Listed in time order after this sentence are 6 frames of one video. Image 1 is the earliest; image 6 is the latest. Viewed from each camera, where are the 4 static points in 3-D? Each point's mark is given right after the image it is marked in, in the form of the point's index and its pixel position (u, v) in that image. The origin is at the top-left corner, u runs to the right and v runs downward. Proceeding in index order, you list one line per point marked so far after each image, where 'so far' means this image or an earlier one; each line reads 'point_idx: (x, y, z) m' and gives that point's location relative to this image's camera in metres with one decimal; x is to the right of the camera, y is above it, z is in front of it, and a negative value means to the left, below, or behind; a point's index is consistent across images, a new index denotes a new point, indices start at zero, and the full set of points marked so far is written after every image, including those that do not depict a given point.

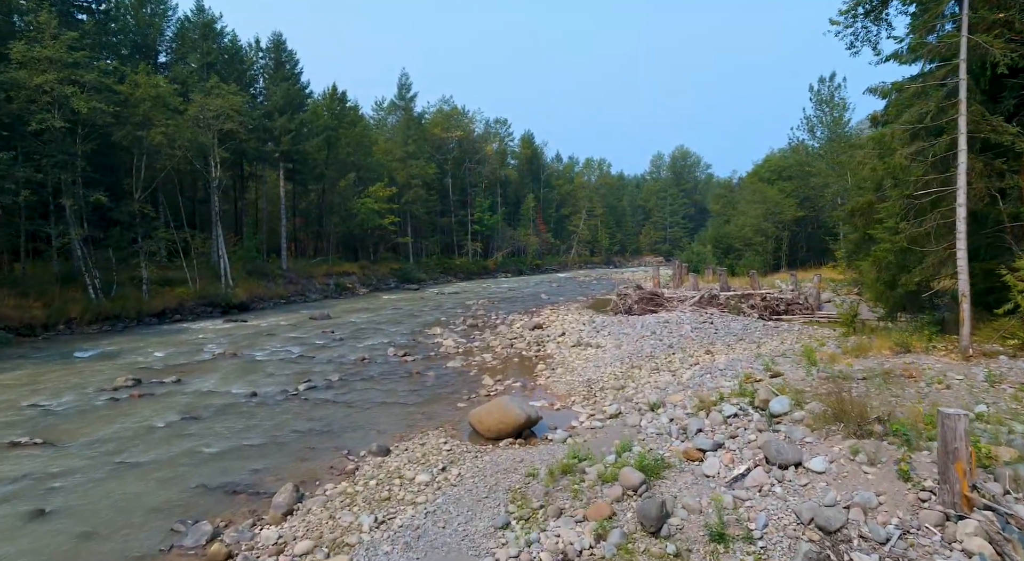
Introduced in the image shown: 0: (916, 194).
0: (+8.6, +1.9, +13.0) m
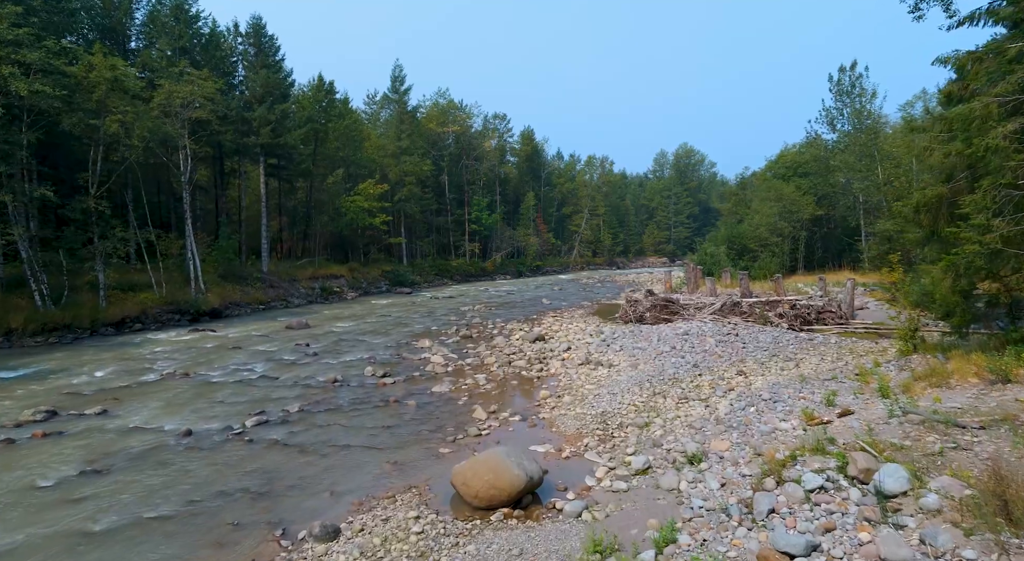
0: (+8.6, +1.7, +10.4) m
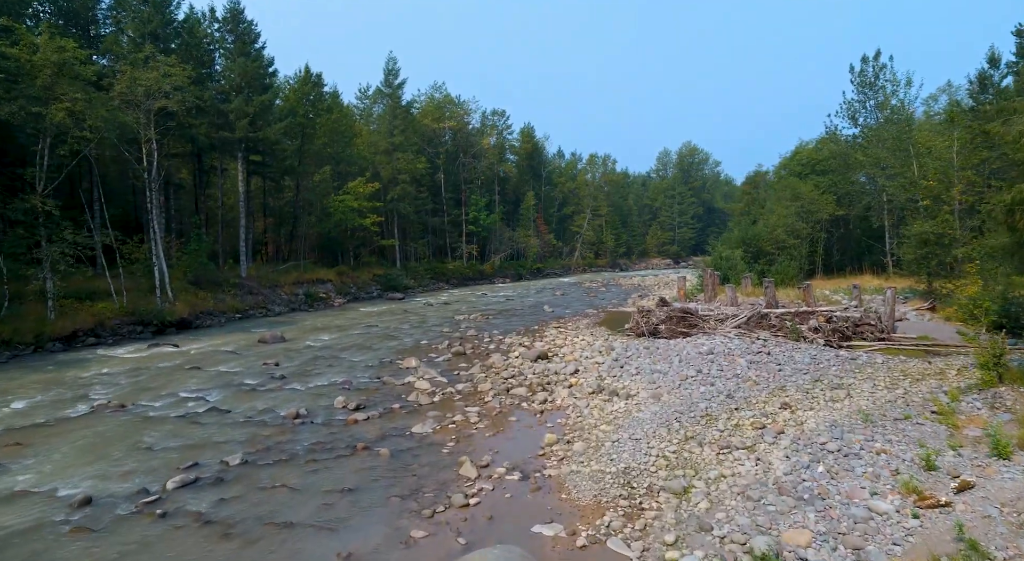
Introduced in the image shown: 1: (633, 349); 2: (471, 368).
0: (+8.5, +1.4, +7.9) m
1: (+3.6, -2.0, +18.1) m
2: (-1.1, -2.4, +16.7) m
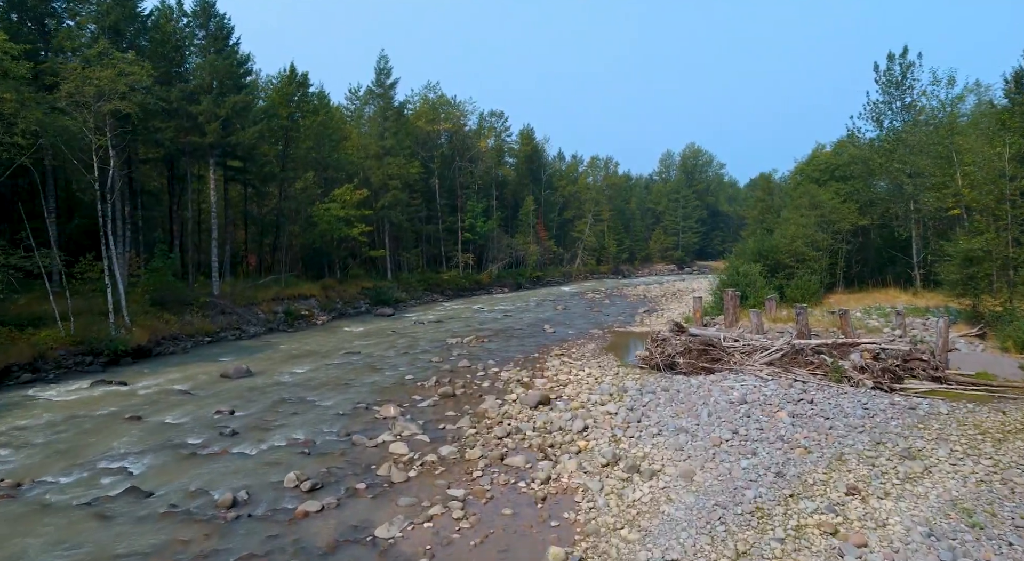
0: (+8.4, +0.6, +5.3) m
1: (+3.5, -2.8, +15.5) m
2: (-1.2, -3.2, +14.1) m
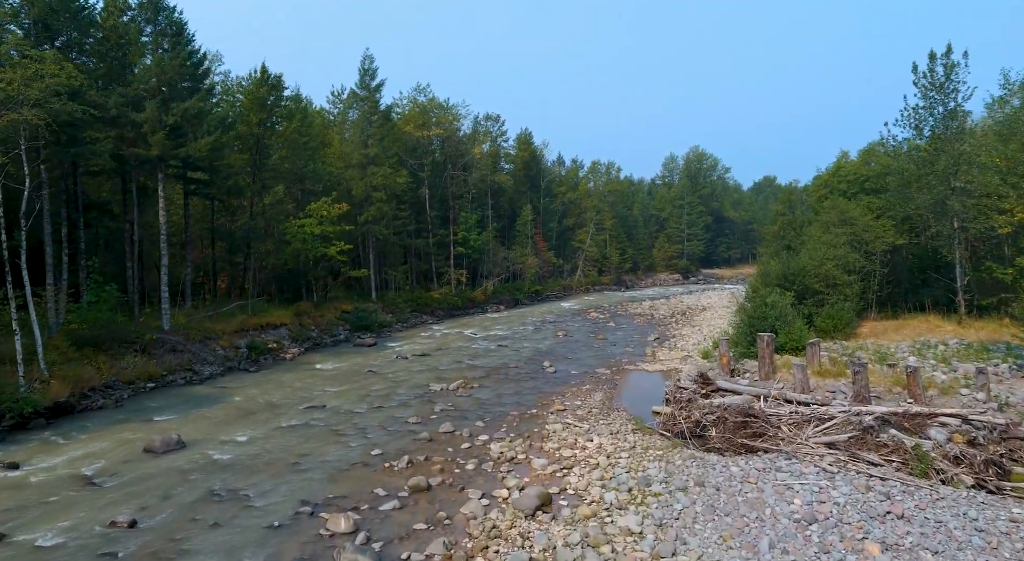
0: (+8.3, -0.7, +1.7) m
1: (+3.3, -4.1, +11.9) m
2: (-1.4, -4.5, +10.5) m
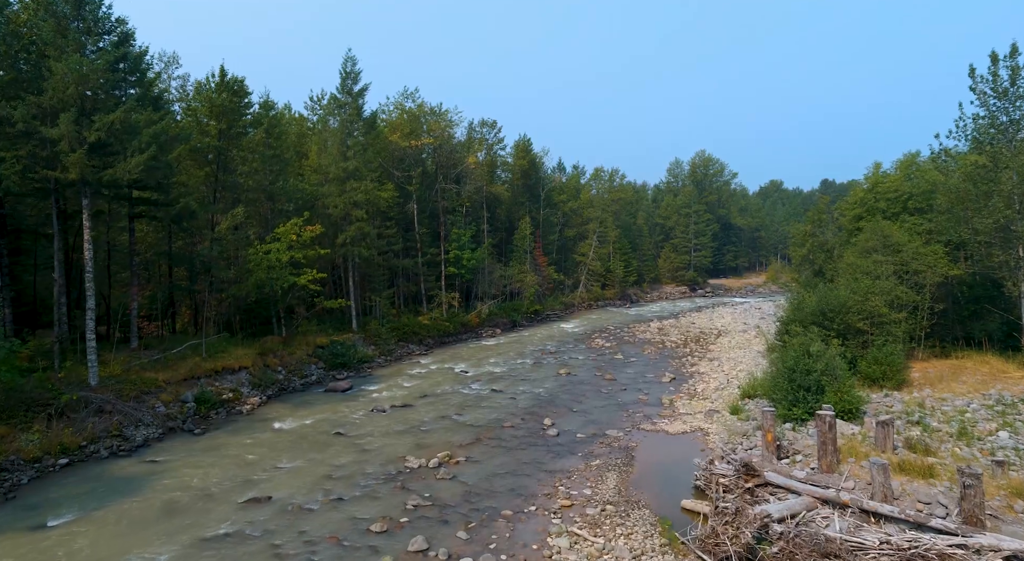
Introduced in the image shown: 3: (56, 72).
0: (+8.1, -2.2, -2.2) m
1: (+3.1, -5.6, +7.9) m
2: (-1.6, -6.0, +6.5) m
3: (-13.9, +6.5, +19.0) m
